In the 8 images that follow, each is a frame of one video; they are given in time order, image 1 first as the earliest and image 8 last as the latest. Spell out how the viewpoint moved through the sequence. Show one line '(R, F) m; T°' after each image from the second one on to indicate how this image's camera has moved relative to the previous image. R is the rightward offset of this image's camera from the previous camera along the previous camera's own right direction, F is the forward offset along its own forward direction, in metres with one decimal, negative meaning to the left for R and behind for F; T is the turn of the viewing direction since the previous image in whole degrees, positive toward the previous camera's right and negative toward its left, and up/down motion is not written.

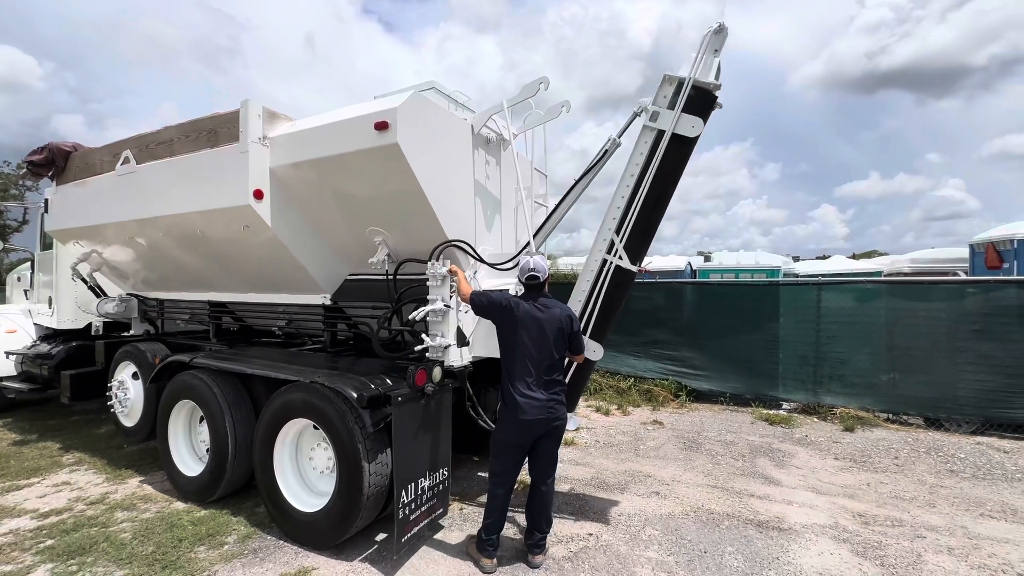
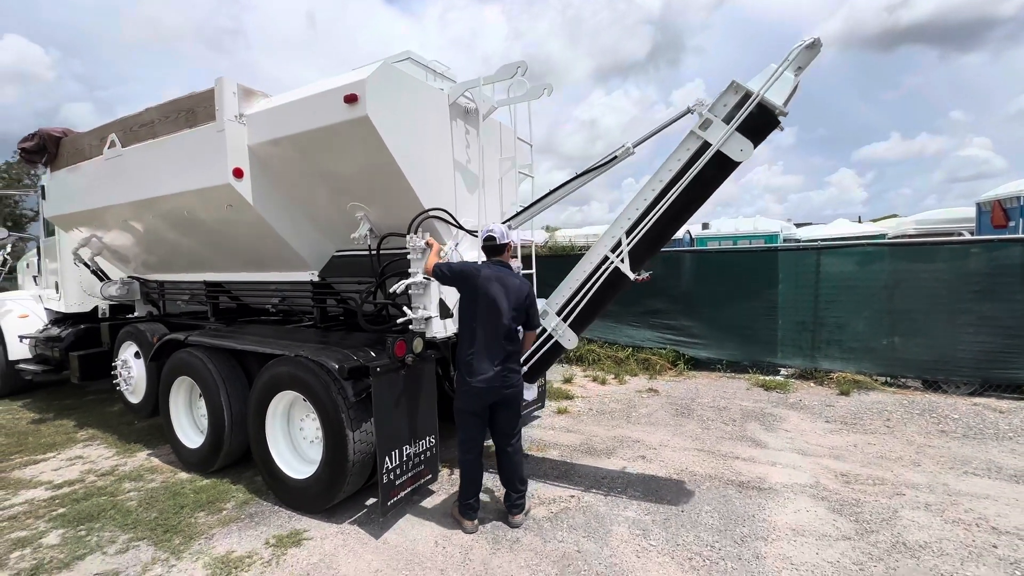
(+0.2, 0.0) m; -1°
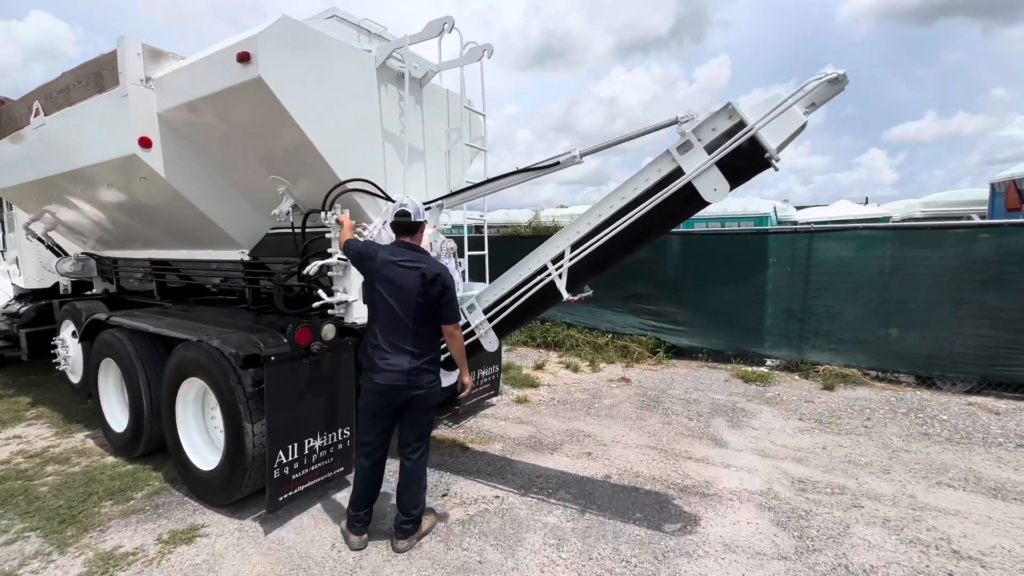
(+0.6, +0.3) m; -2°
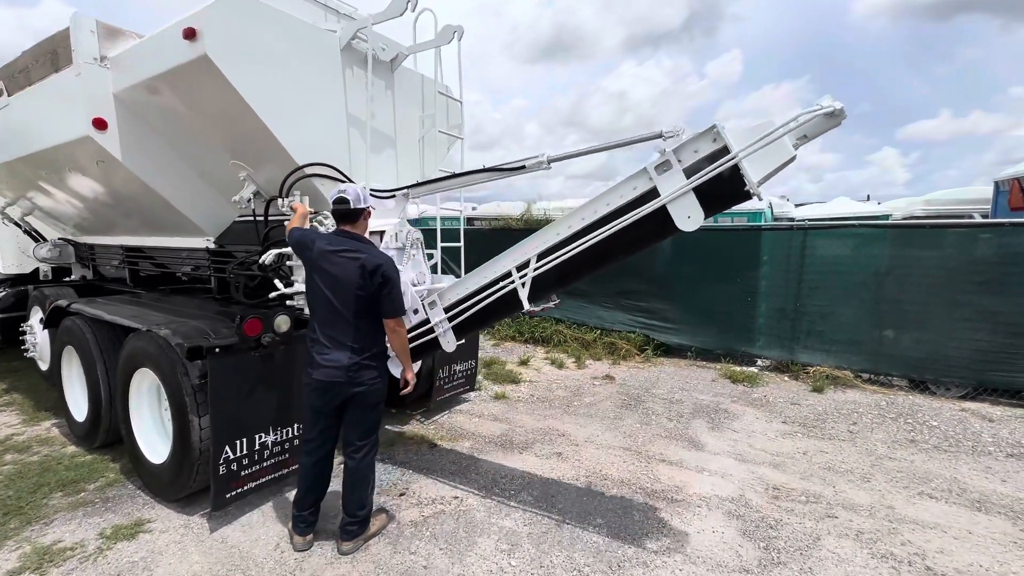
(+0.3, +0.1) m; -1°
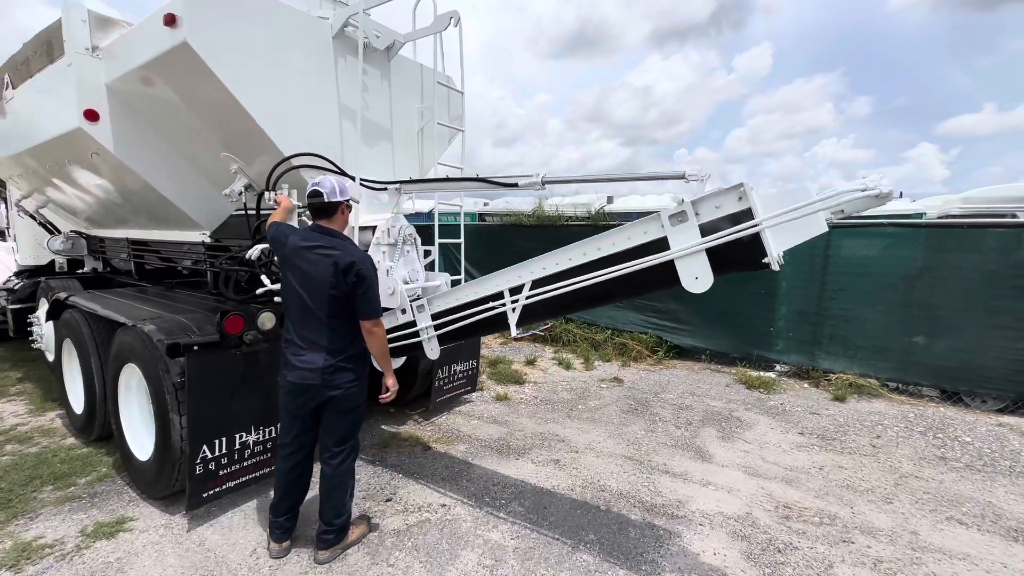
(+0.2, +0.2) m; -3°
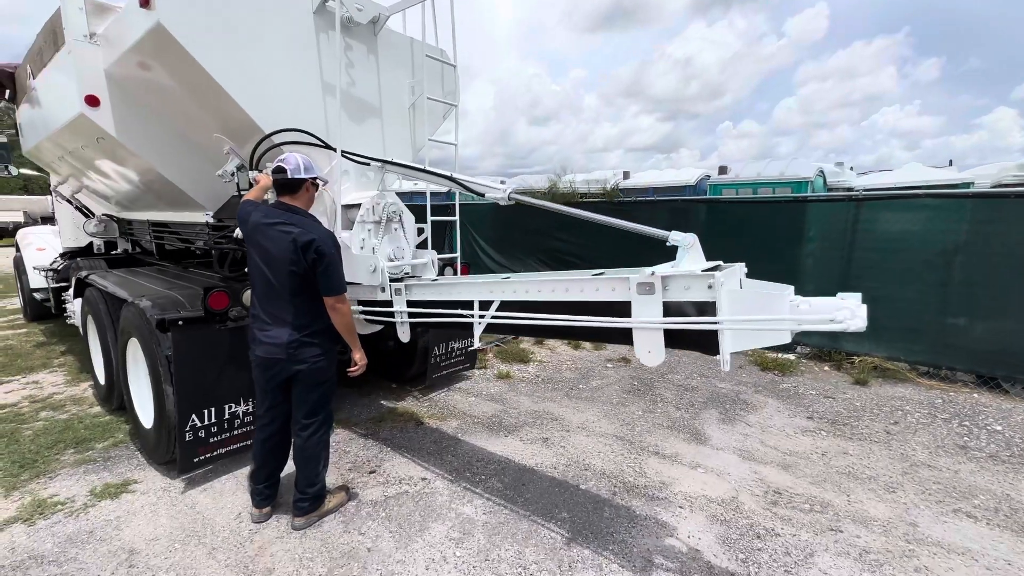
(+0.4, +0.1) m; -5°
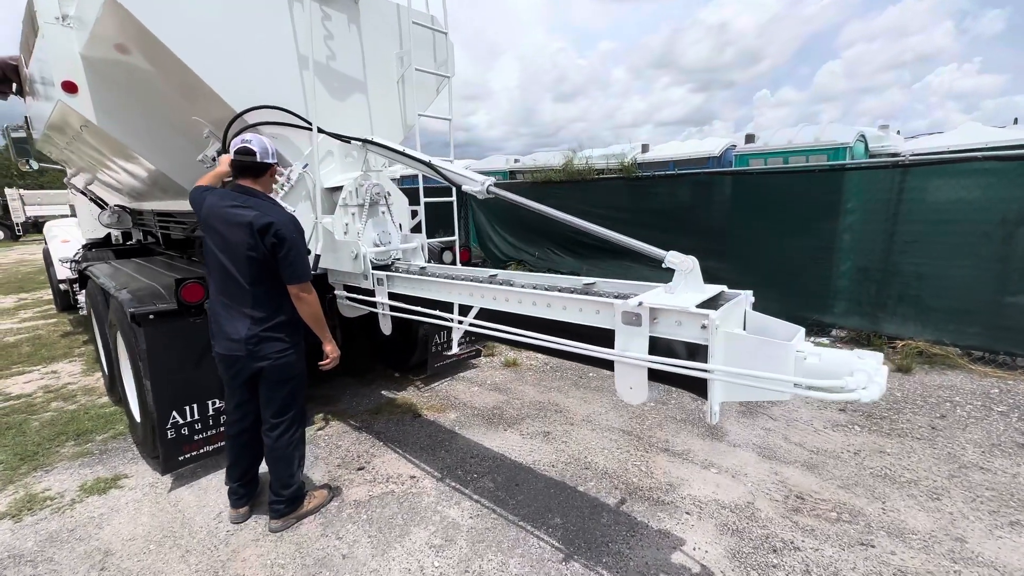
(+0.2, +0.3) m; -4°
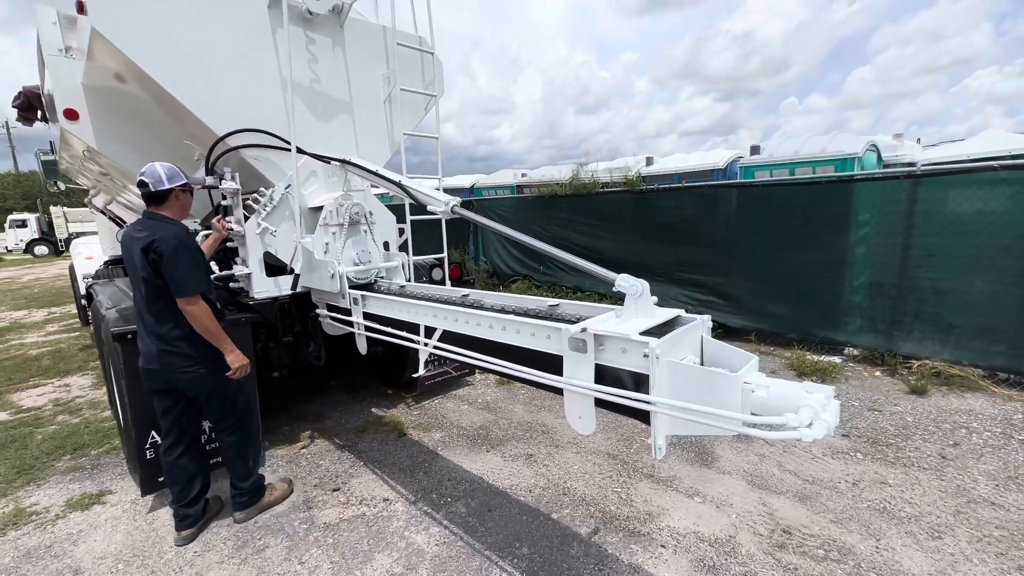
(+0.3, +0.1) m; -3°
